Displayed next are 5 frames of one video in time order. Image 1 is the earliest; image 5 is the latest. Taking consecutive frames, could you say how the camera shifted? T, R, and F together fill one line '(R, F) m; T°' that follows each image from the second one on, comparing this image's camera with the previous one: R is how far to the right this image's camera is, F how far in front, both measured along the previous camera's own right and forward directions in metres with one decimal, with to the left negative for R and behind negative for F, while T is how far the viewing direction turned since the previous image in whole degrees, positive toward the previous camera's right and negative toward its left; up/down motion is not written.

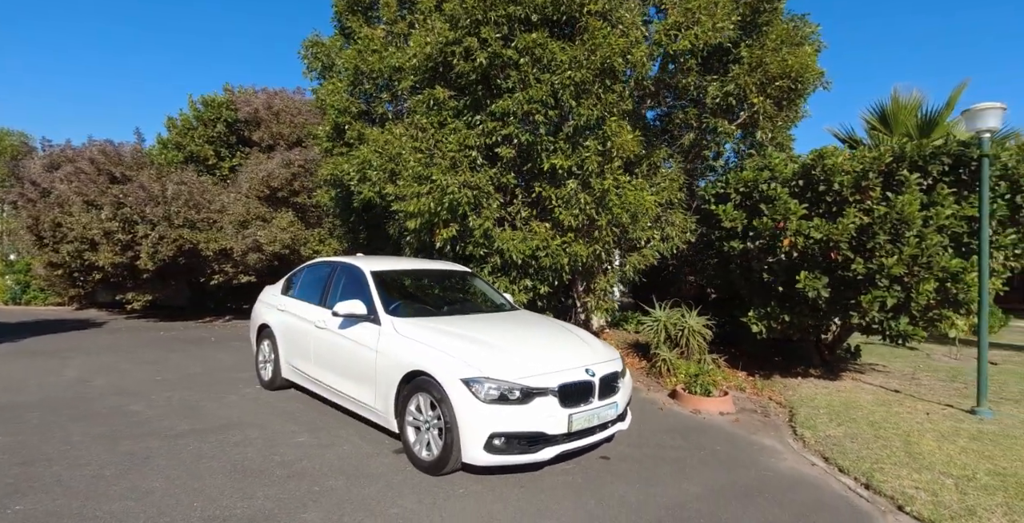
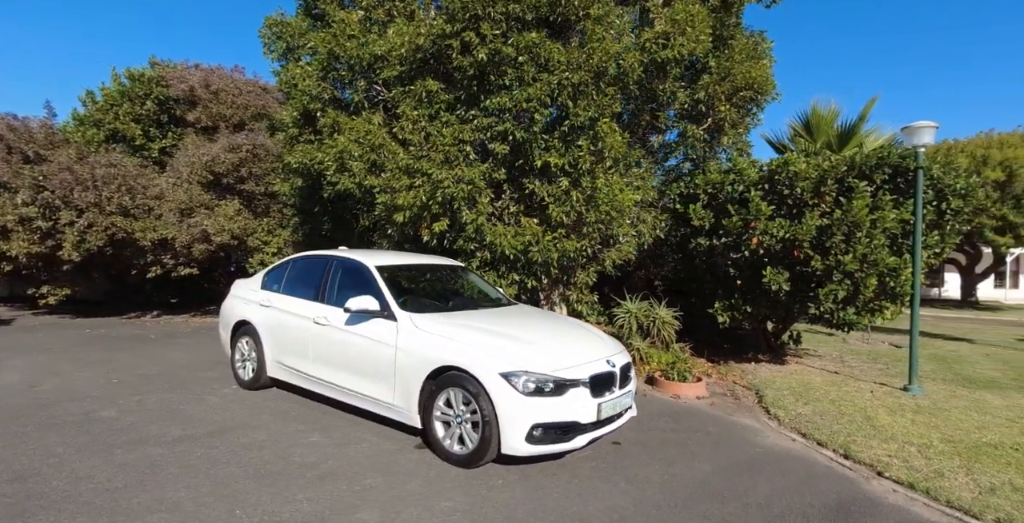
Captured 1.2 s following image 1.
(-0.9, 0.0) m; +9°
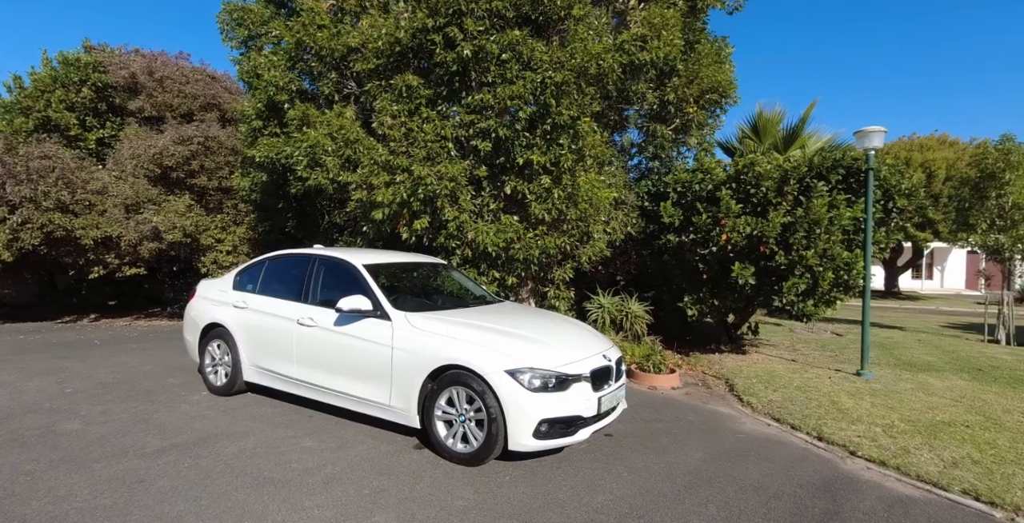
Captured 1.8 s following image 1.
(-0.5, 0.0) m; +6°
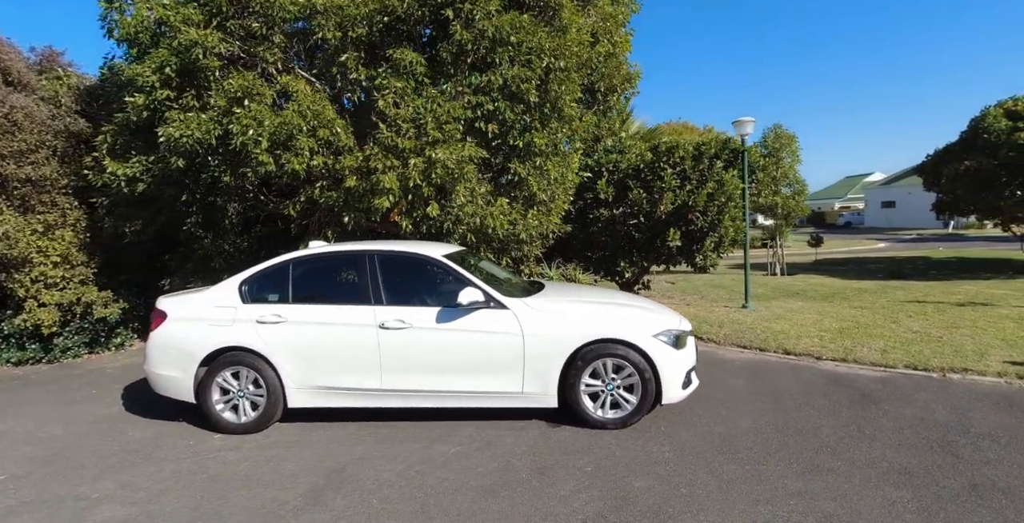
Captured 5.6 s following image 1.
(-3.1, +0.6) m; +26°
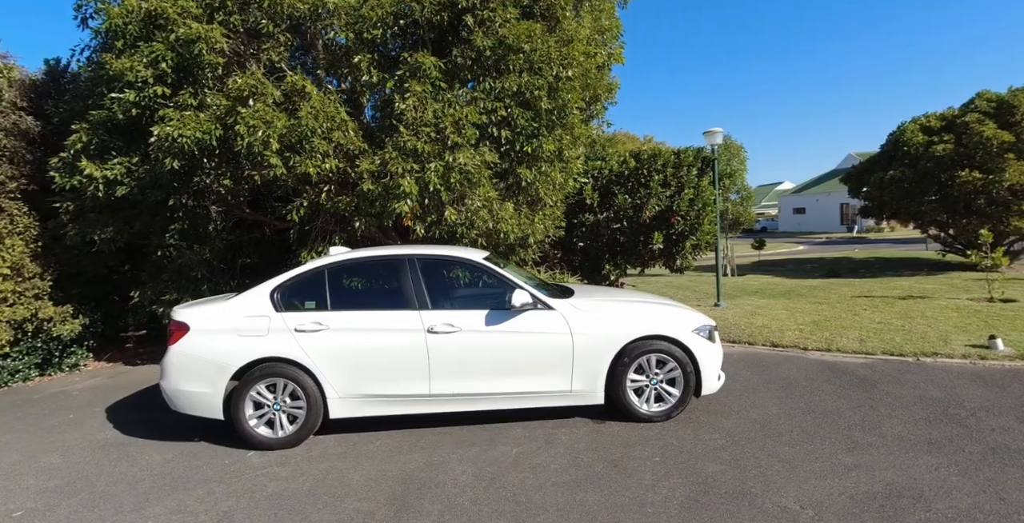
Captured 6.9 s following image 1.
(-1.1, 0.0) m; +8°
